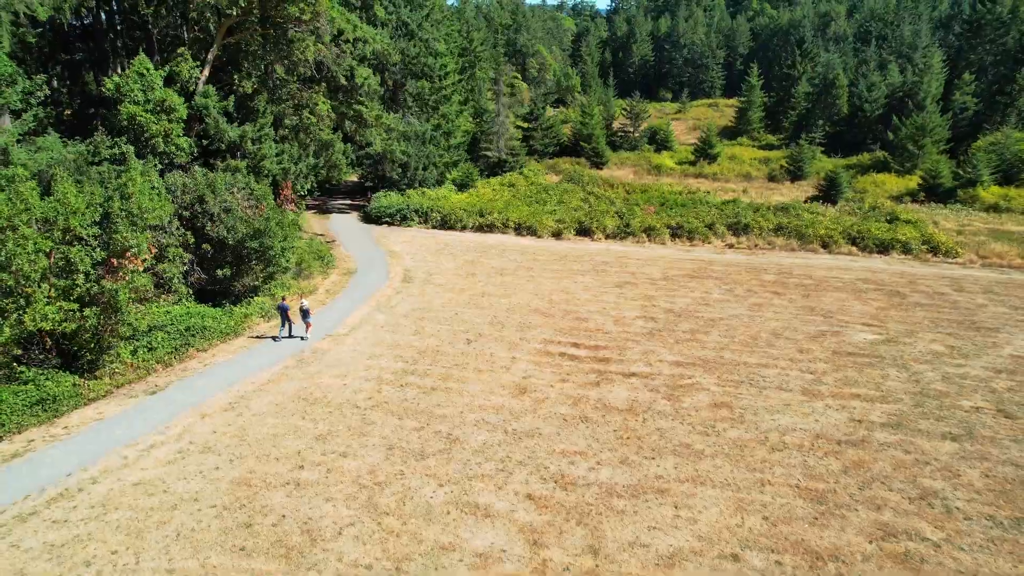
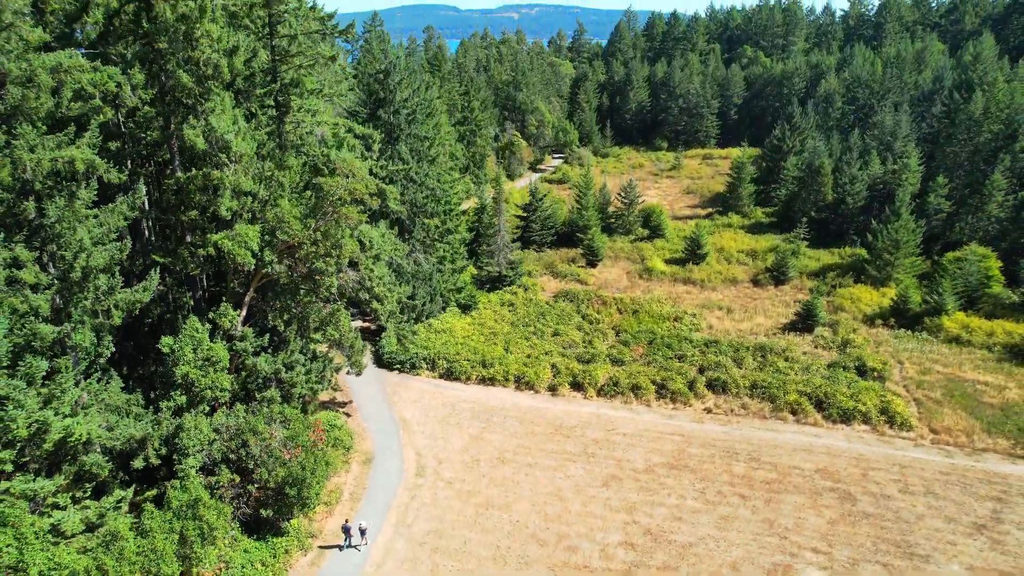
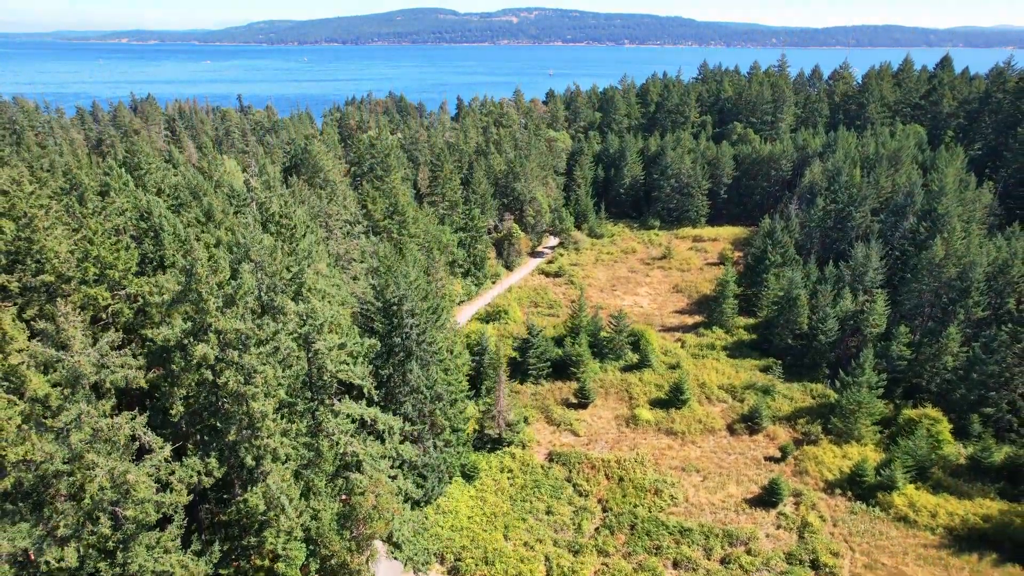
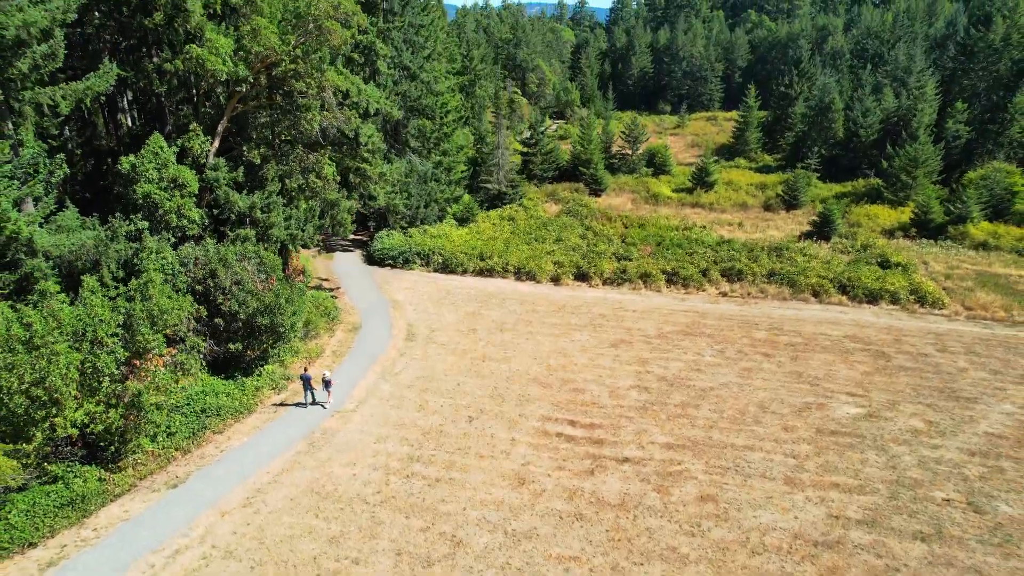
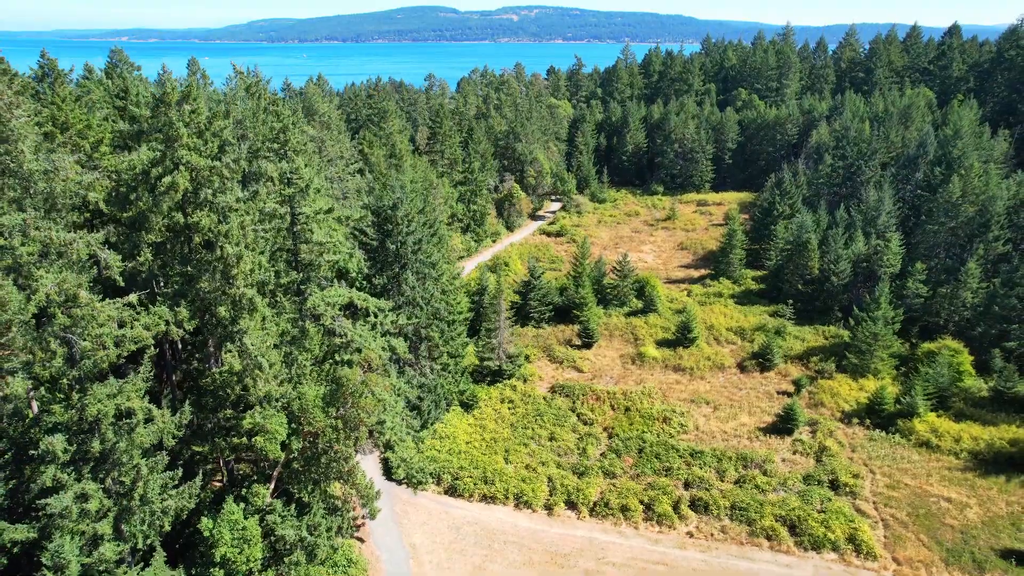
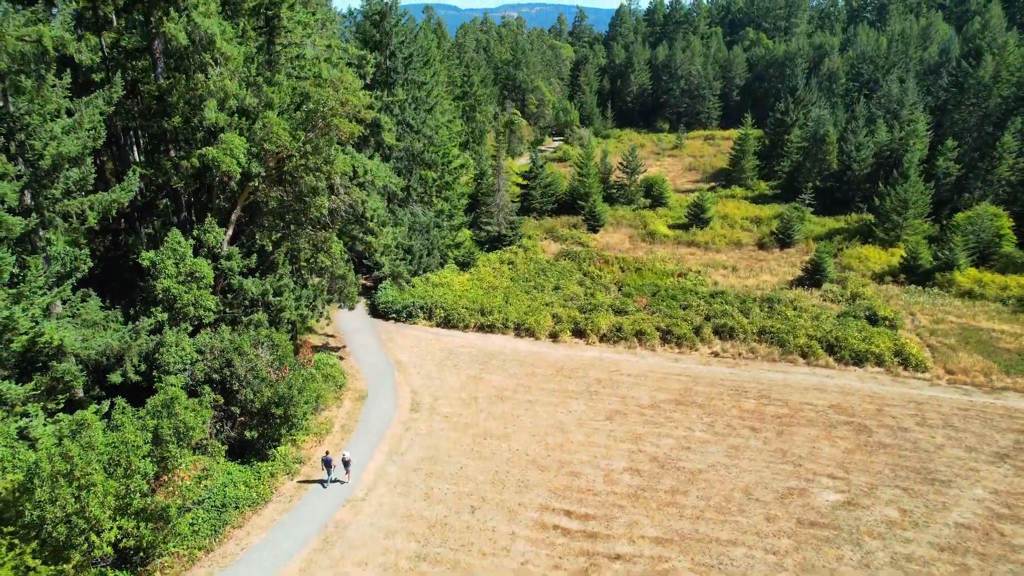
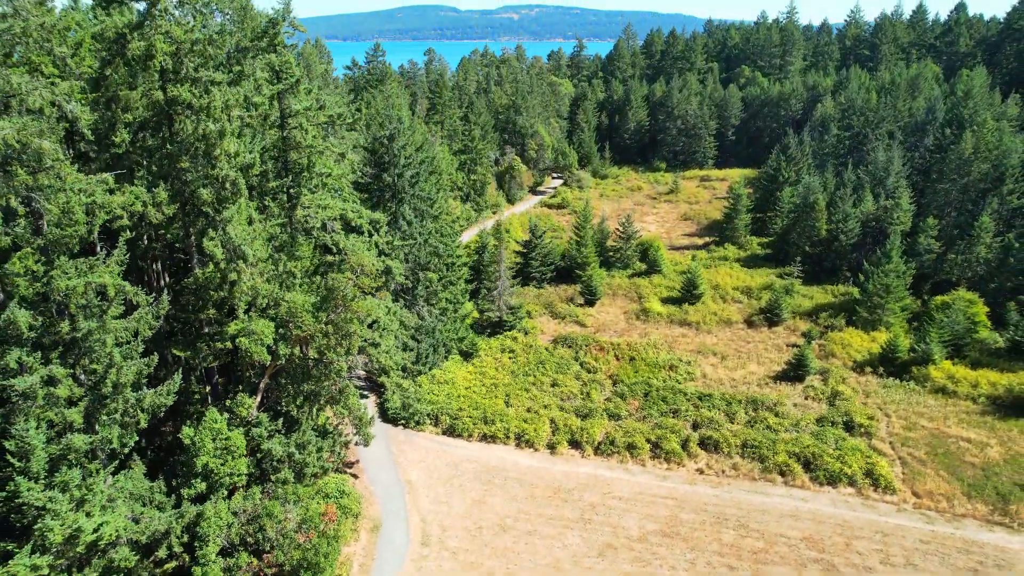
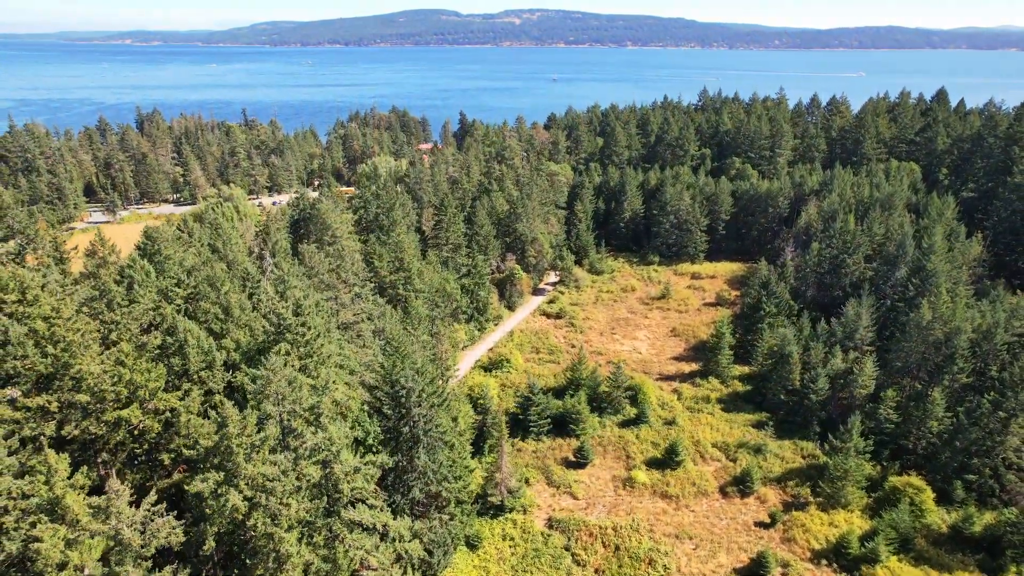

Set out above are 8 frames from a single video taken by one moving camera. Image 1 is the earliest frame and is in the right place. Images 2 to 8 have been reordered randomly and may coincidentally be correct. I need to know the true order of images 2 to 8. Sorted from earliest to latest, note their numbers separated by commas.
4, 6, 2, 7, 5, 3, 8
